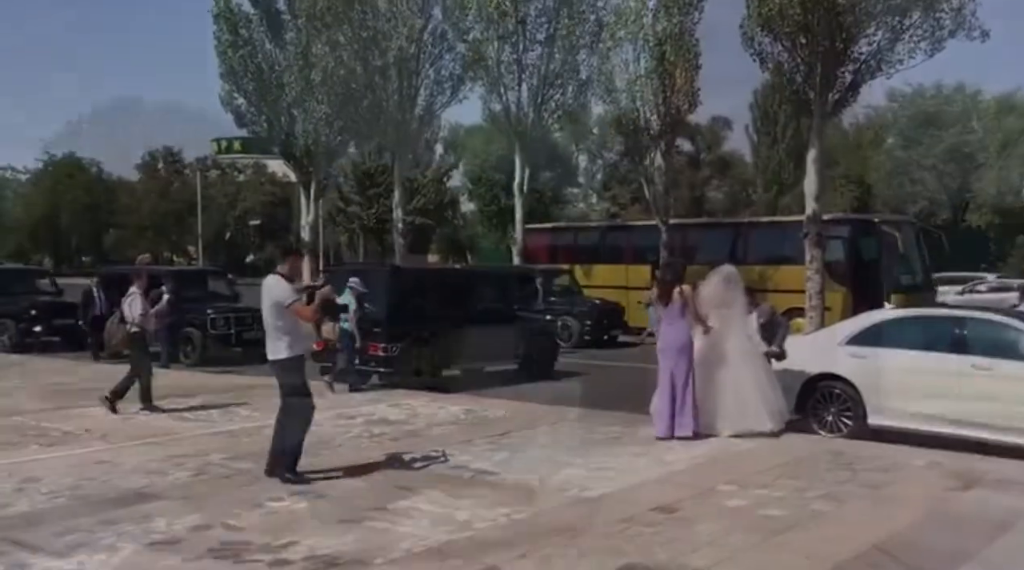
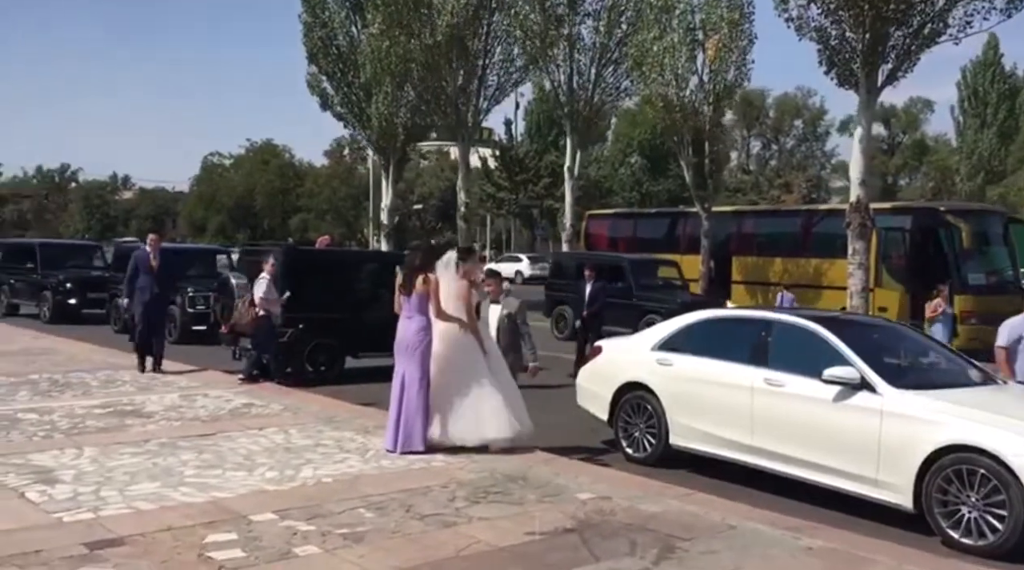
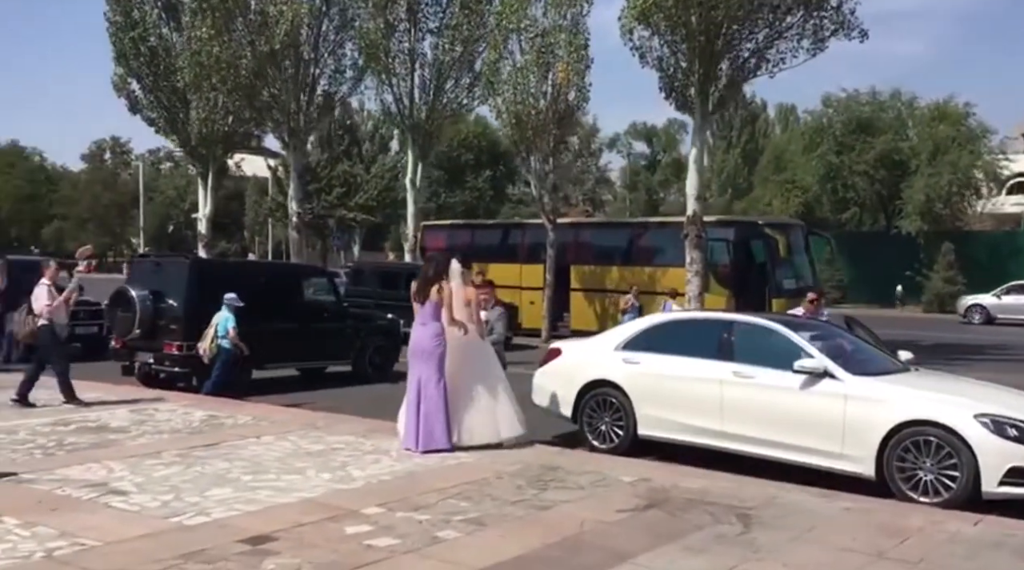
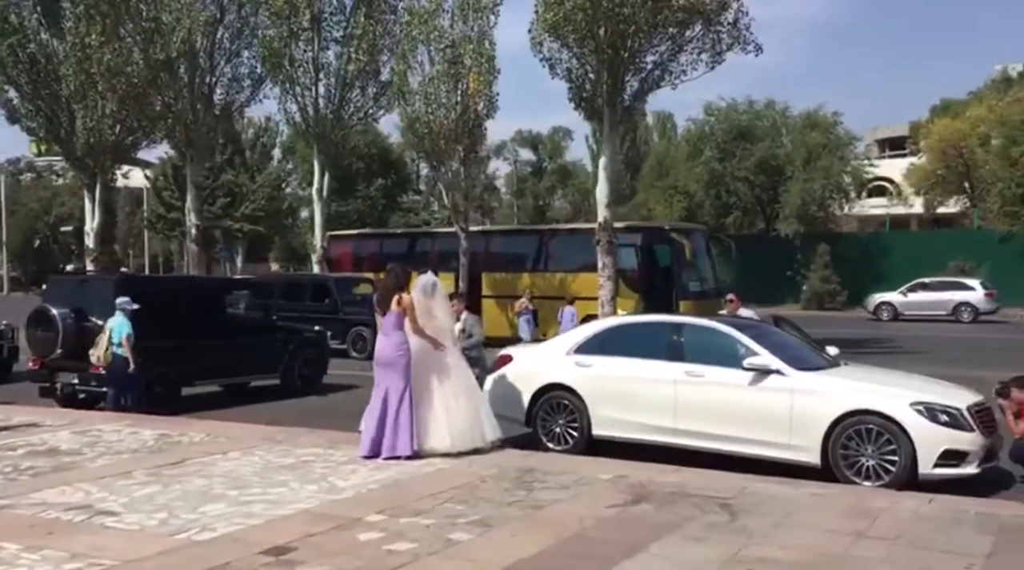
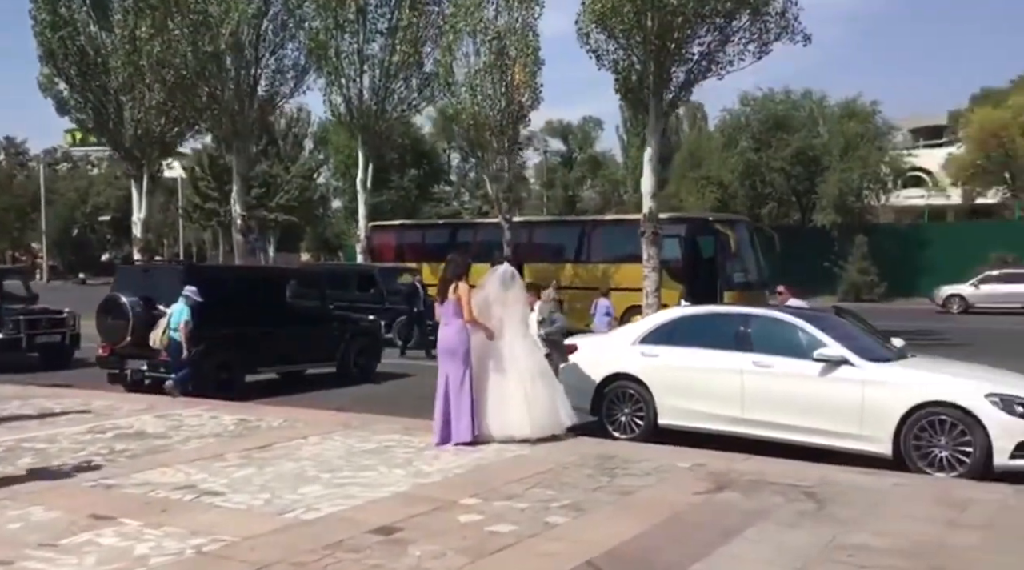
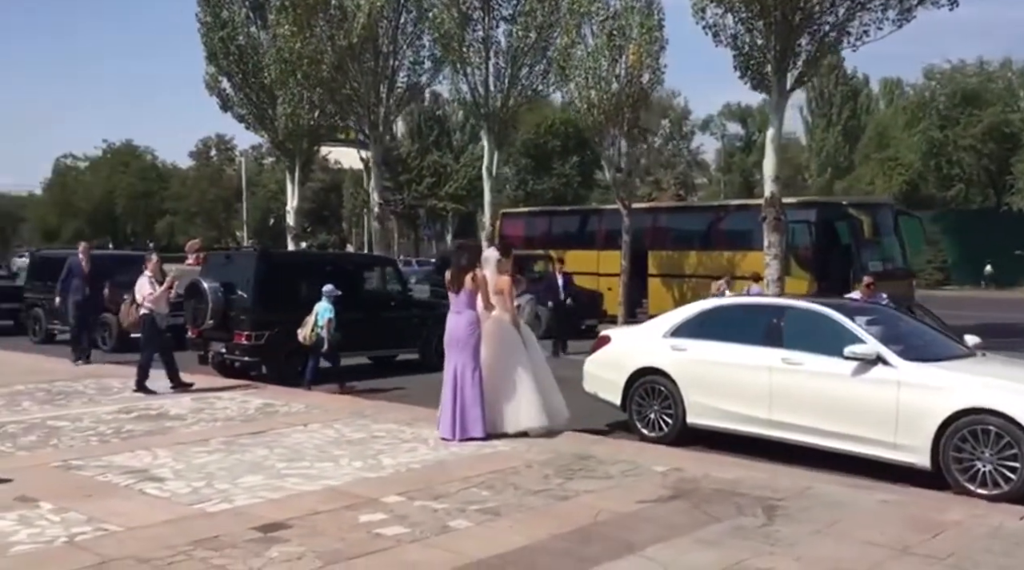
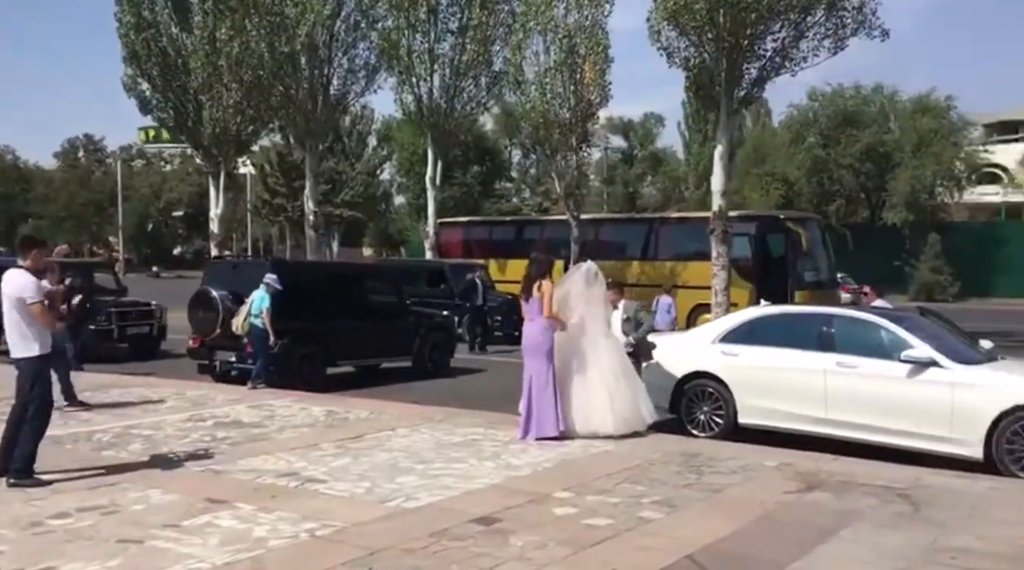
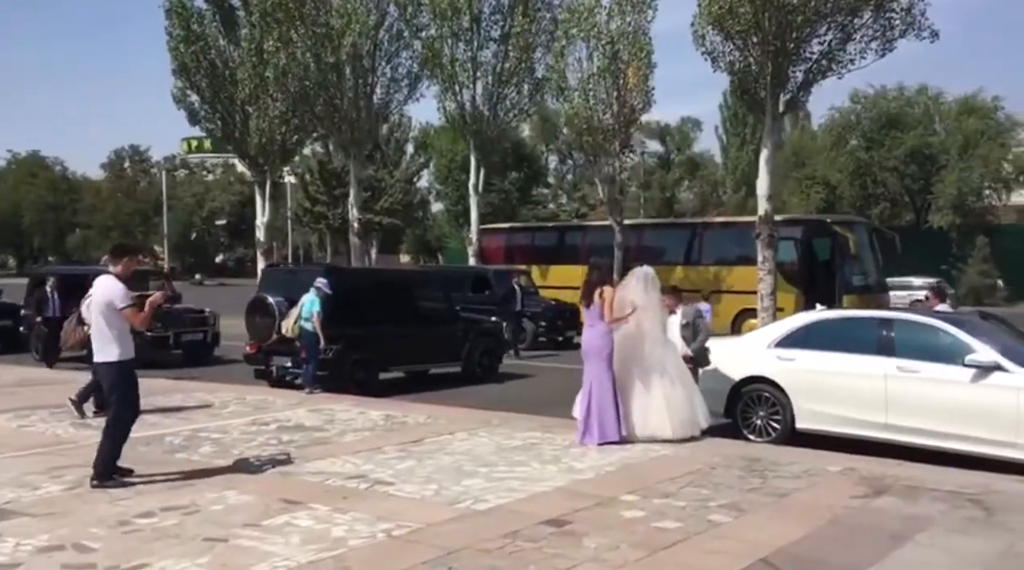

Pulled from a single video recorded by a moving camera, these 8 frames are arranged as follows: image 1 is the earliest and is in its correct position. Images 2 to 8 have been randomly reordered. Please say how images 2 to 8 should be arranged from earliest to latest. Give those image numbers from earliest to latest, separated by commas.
8, 7, 5, 4, 3, 6, 2
